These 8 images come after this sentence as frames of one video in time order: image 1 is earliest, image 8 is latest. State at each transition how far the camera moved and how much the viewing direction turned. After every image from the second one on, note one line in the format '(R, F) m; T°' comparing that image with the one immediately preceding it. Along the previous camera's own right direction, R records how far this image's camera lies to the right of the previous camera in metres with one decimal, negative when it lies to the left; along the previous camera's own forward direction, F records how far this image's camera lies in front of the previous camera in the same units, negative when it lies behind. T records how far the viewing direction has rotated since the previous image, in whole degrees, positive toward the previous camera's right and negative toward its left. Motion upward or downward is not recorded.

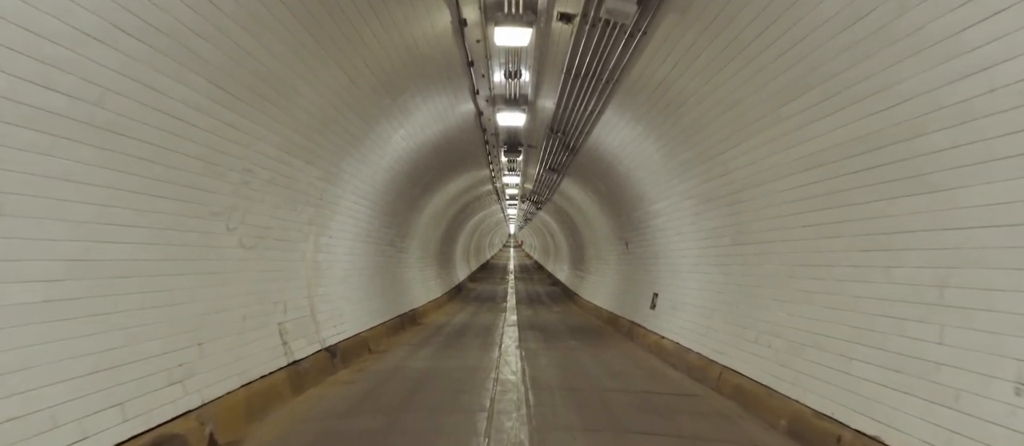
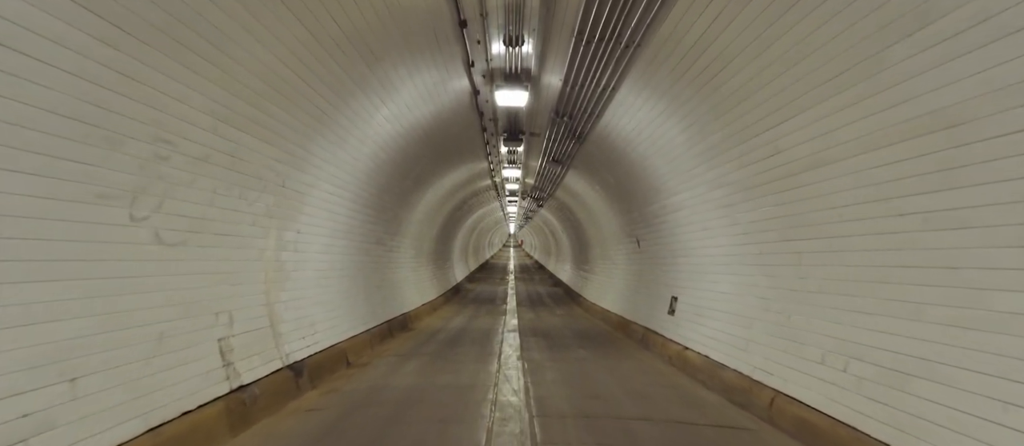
(0.0, +0.8) m; 0°
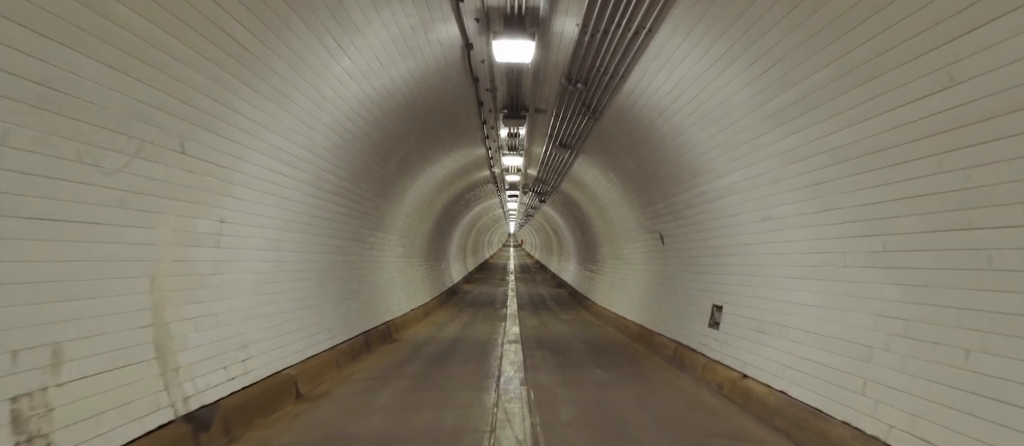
(0.0, +1.2) m; 0°
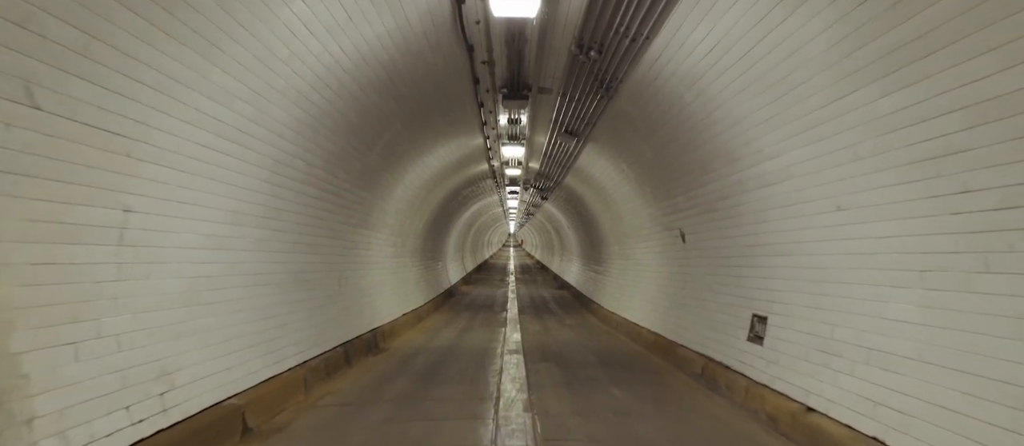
(0.0, +0.8) m; 0°
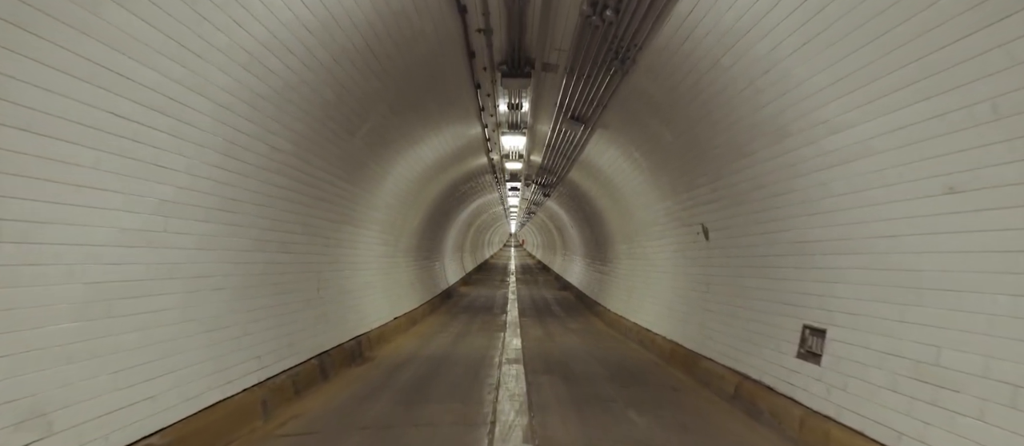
(0.0, +0.7) m; 0°
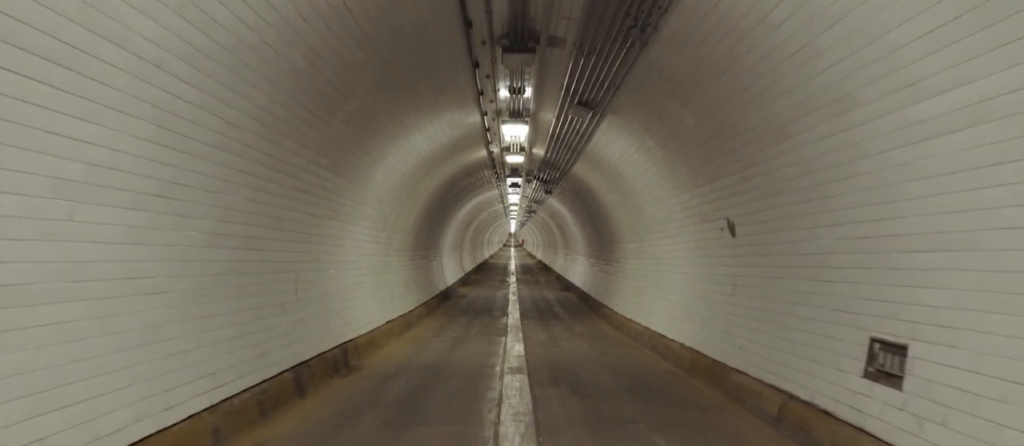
(0.0, +0.6) m; 0°
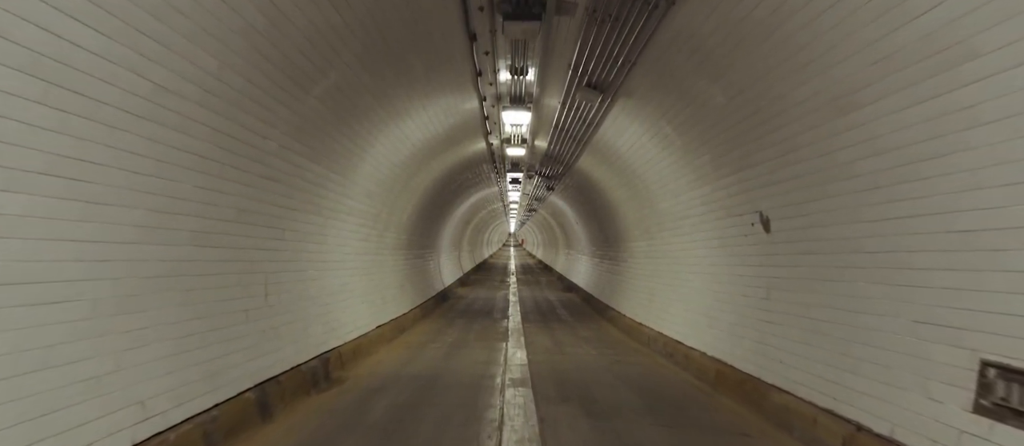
(0.0, +0.6) m; 0°
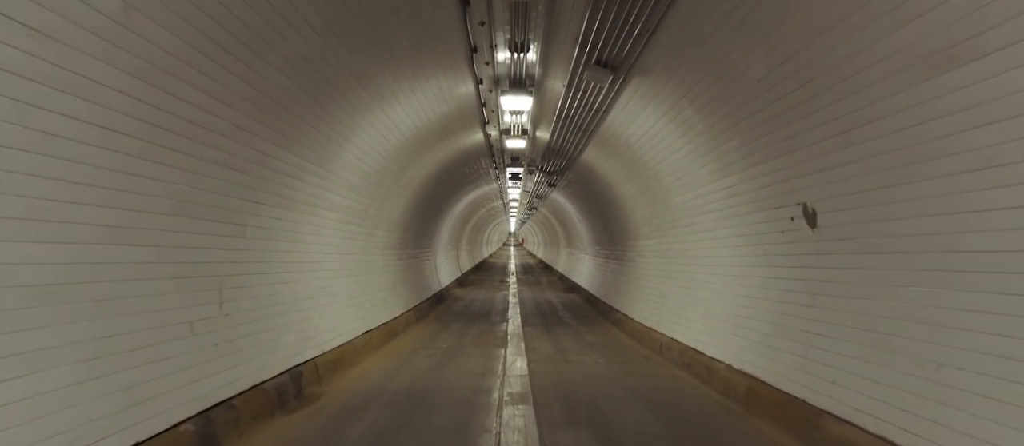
(0.0, +0.7) m; 0°
